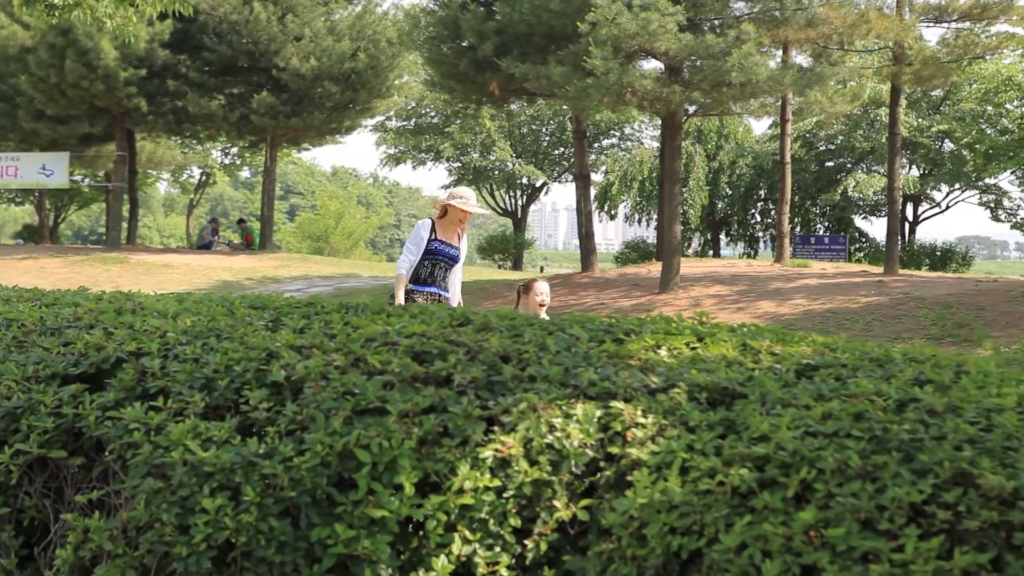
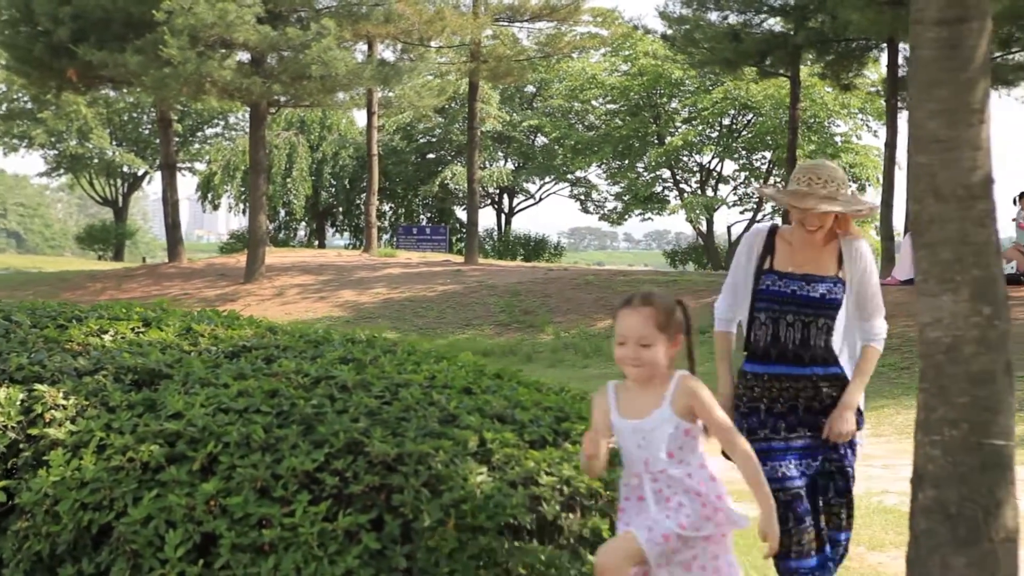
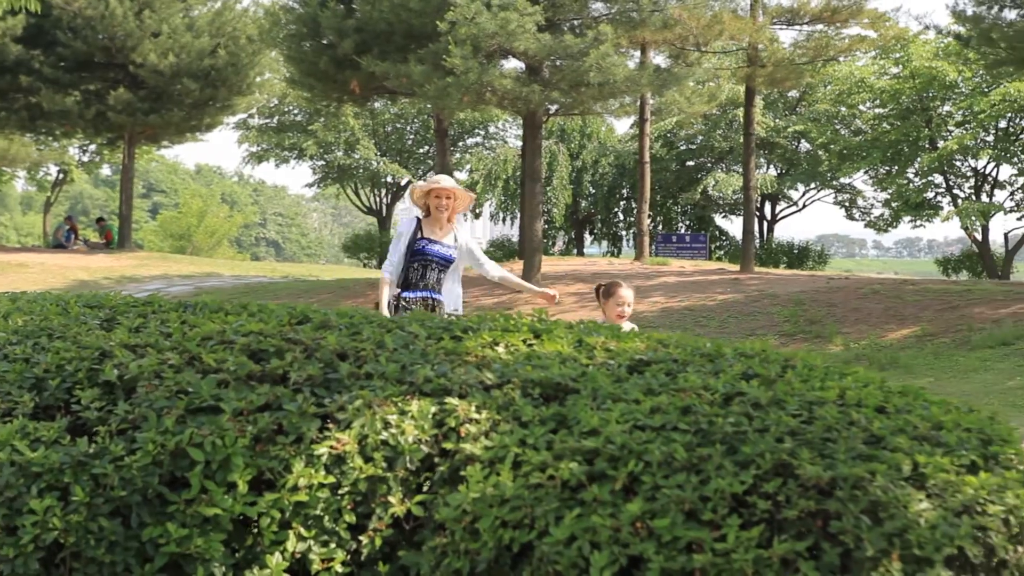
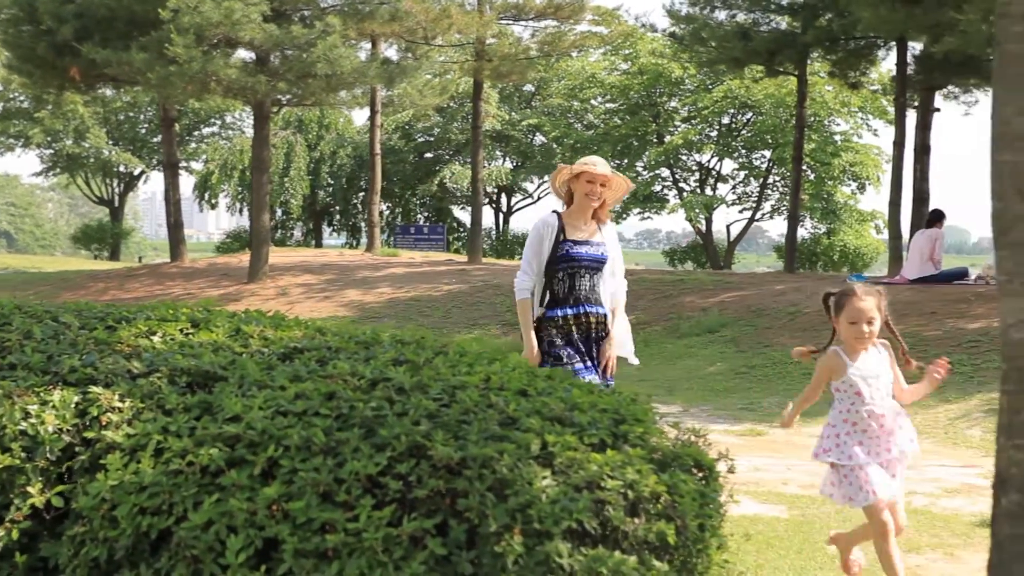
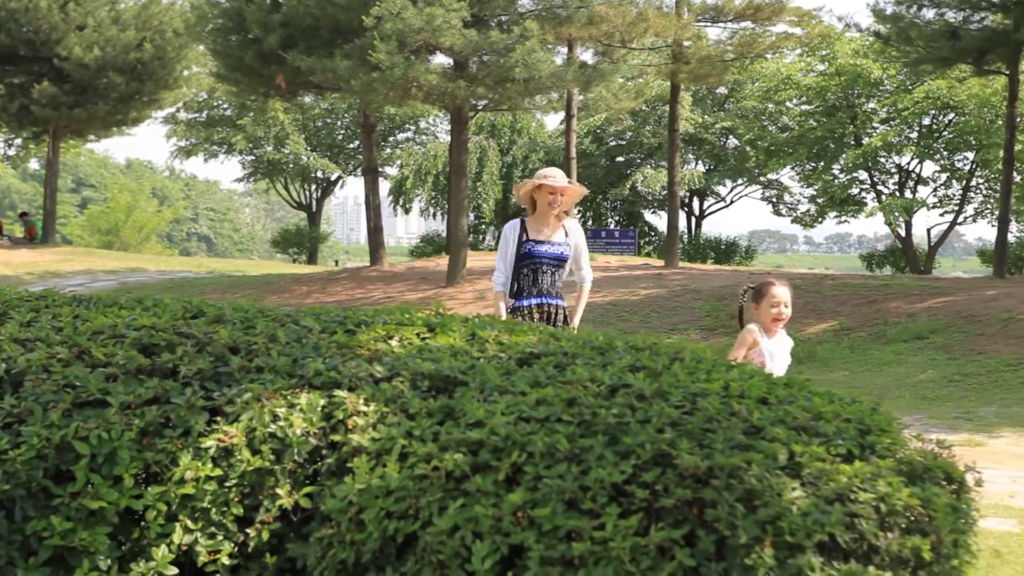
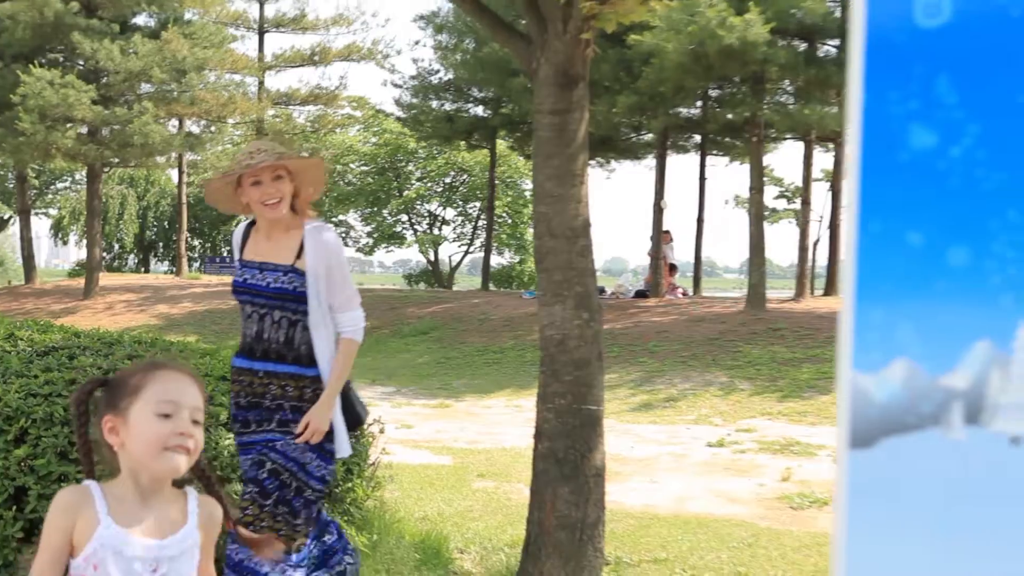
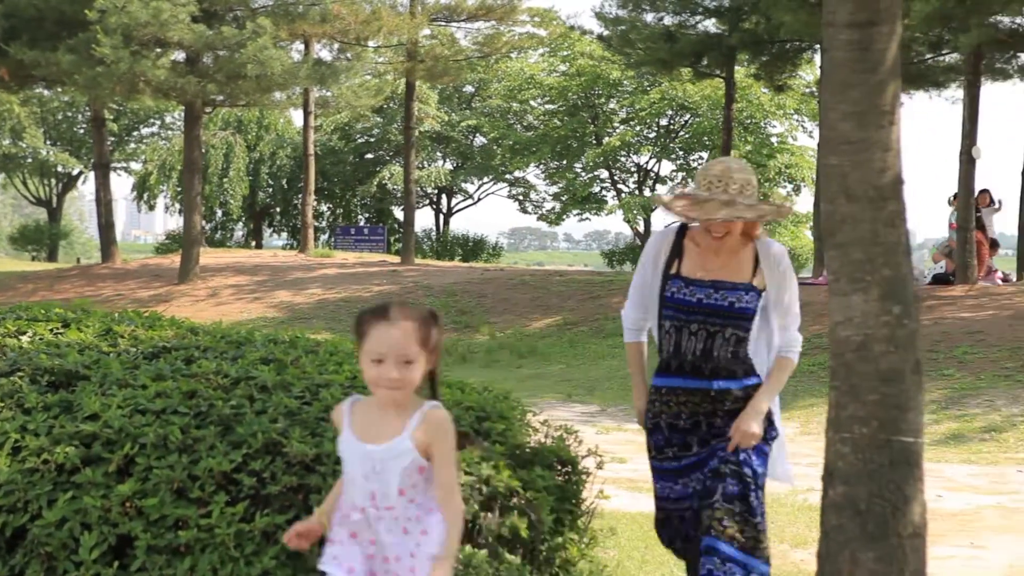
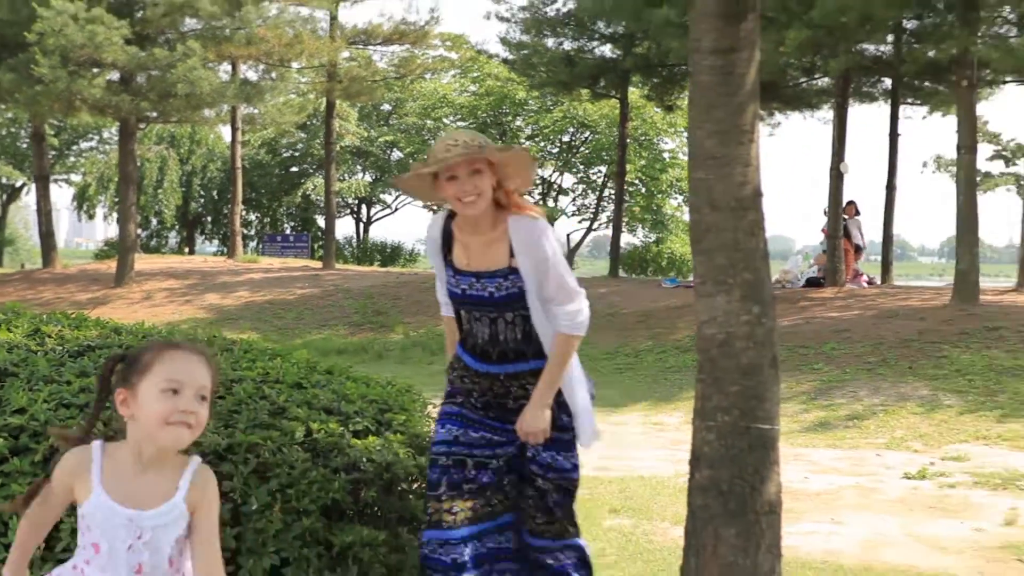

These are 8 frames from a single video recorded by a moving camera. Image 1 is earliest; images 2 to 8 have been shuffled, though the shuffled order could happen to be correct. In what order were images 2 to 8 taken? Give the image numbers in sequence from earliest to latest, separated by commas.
3, 5, 4, 2, 7, 8, 6
